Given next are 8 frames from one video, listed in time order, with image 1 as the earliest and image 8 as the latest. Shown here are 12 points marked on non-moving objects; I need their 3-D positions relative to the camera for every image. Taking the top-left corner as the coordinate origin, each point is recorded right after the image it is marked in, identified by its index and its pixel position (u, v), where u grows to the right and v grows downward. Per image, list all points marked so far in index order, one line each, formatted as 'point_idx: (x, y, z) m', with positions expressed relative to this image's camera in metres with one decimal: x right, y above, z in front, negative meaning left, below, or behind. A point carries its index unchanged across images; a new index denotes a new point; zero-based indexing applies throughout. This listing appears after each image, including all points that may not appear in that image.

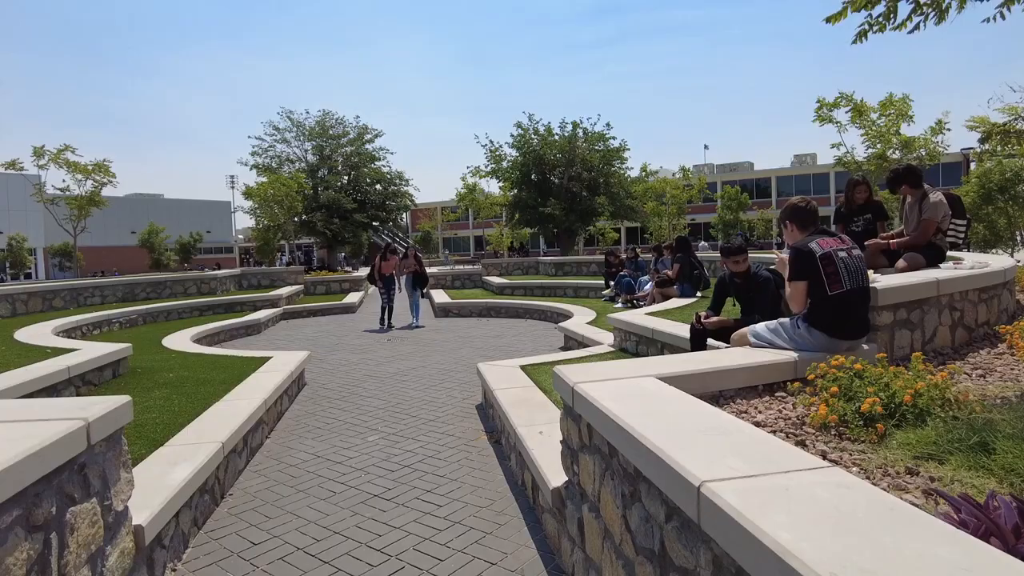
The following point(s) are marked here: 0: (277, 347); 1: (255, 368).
0: (-4.2, -1.1, +11.8) m
1: (-3.0, -1.0, +7.8) m
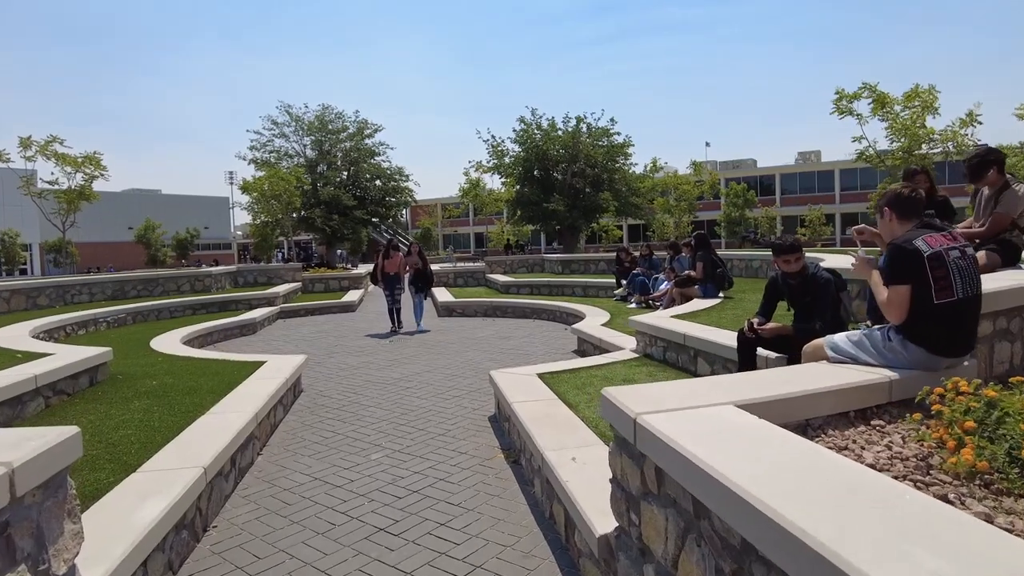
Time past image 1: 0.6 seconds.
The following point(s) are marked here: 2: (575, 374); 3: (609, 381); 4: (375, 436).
0: (-4.0, -1.1, +11.1) m
1: (-2.9, -0.9, +7.2) m
2: (+0.6, -0.9, +6.5) m
3: (+0.9, -0.9, +6.0) m
4: (-1.3, -1.4, +6.0) m
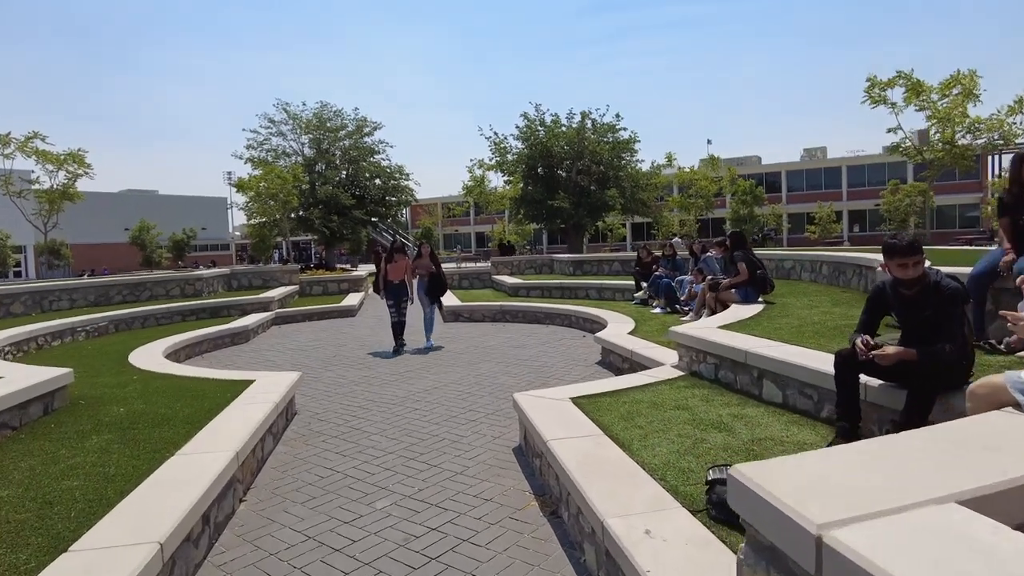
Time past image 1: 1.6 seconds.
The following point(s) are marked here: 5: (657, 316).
0: (-3.8, -1.2, +10.1) m
1: (-2.6, -1.0, +6.2) m
2: (+0.9, -0.9, +5.5) m
3: (+1.1, -0.9, +5.1) m
4: (-1.0, -1.4, +5.0) m
5: (+2.4, -0.5, +11.1) m
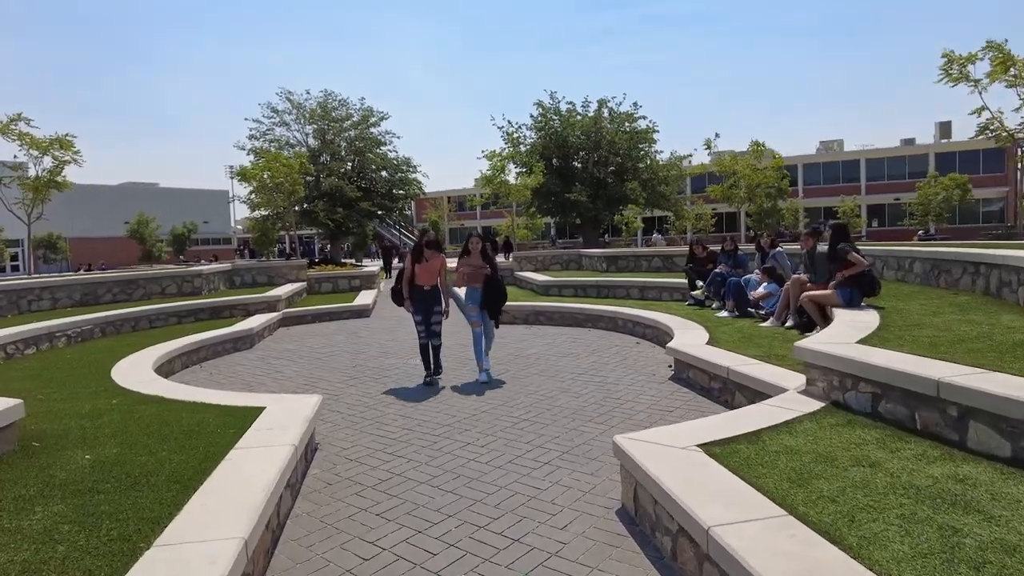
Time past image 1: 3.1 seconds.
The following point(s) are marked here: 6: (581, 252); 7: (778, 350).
0: (-3.1, -1.2, +8.7) m
1: (-2.0, -1.1, +4.8) m
2: (+1.5, -1.0, +4.0) m
3: (+1.8, -1.0, +3.6) m
4: (-0.4, -1.5, +3.6) m
5: (+3.1, -0.5, +9.6) m
6: (+2.0, +1.0, +18.2) m
7: (+3.0, -0.7, +7.4) m
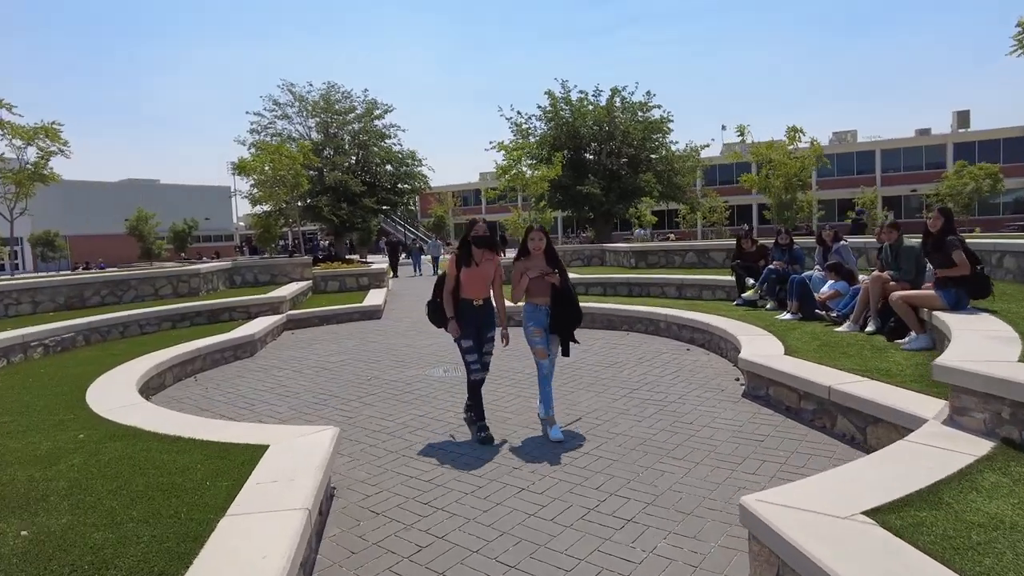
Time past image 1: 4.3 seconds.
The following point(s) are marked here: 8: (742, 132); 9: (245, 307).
0: (-2.7, -1.2, +7.6) m
1: (-1.5, -1.1, +3.7) m
2: (+2.0, -1.0, +2.9) m
3: (+2.2, -1.0, +2.5) m
4: (+0.1, -1.5, +2.4) m
5: (+3.6, -0.5, +8.5) m
6: (+2.4, +1.1, +17.1) m
7: (+3.5, -0.7, +6.2) m
8: (+6.1, +4.1, +17.2) m
9: (-4.9, -0.4, +11.9) m
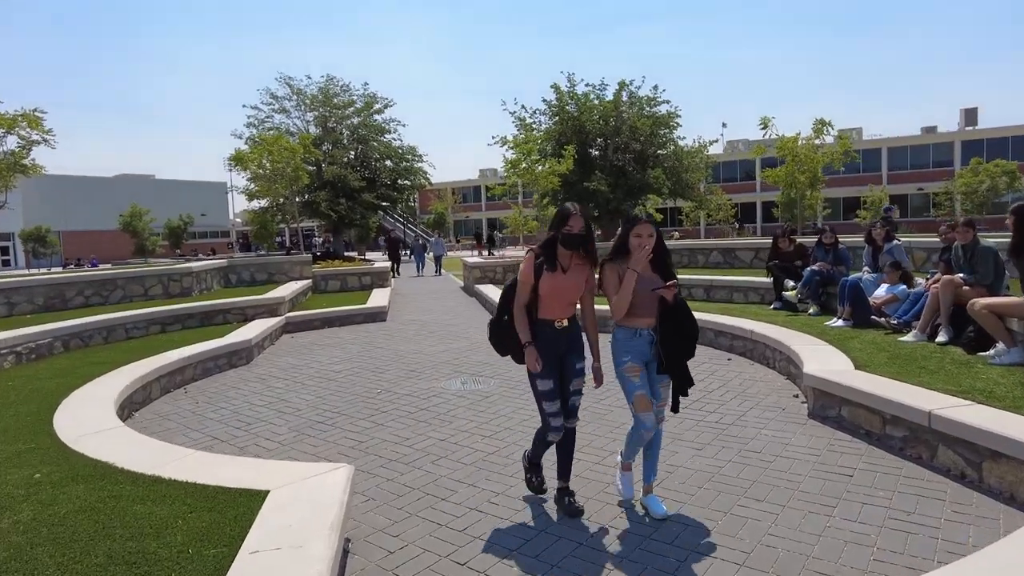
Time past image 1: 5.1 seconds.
0: (-2.4, -1.2, +6.7) m
1: (-1.2, -1.2, +2.8) m
2: (+2.3, -1.1, +2.1) m
3: (+2.5, -1.1, +1.7) m
4: (+0.4, -1.6, +1.6) m
5: (+3.9, -0.5, +7.7) m
6: (+2.7, +1.1, +16.3) m
7: (+3.8, -0.8, +5.4) m
8: (+6.3, +4.0, +16.4) m
9: (-4.6, -0.4, +11.1) m
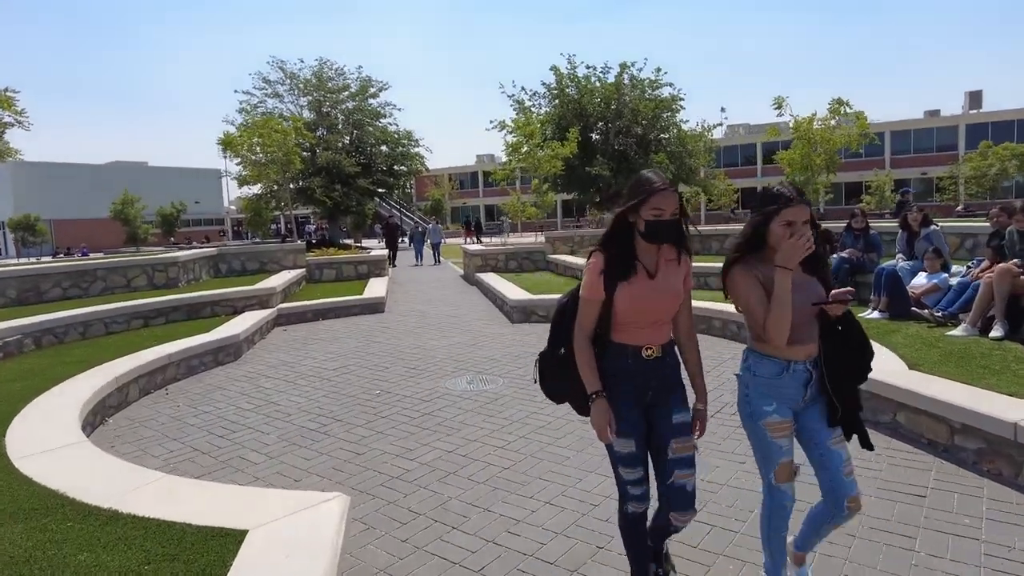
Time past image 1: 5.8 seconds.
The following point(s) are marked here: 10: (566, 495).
0: (-2.3, -1.2, +6.1) m
1: (-1.1, -1.2, +2.2) m
2: (+2.4, -1.1, +1.5) m
3: (+2.7, -1.1, +1.1) m
4: (+0.5, -1.6, +1.0) m
5: (+4.0, -0.4, +7.1) m
6: (+2.7, +1.4, +15.6) m
7: (+3.9, -0.7, +4.8) m
8: (+6.4, +4.3, +15.7) m
9: (-4.5, -0.2, +10.4) m
10: (+0.3, -1.3, +4.1) m
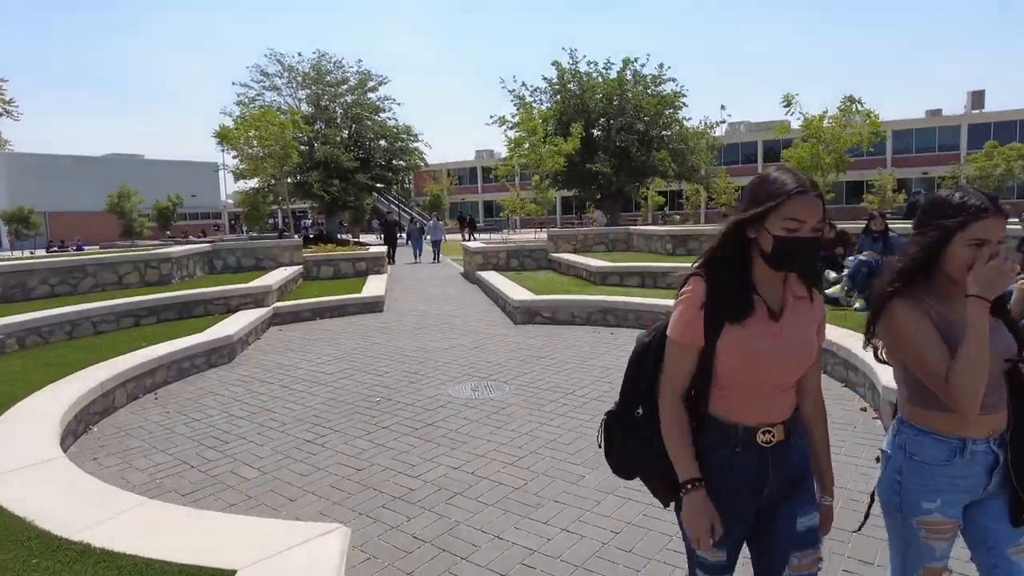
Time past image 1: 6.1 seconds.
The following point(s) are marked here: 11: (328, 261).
0: (-2.2, -1.2, +5.8) m
1: (-1.0, -1.2, +1.9) m
2: (+2.5, -1.2, +1.2) m
3: (+2.8, -1.2, +0.7) m
4: (+0.6, -1.7, +0.7) m
5: (+4.0, -0.5, +6.8) m
6: (+2.8, +1.4, +15.3) m
7: (+4.0, -0.8, +4.5) m
8: (+6.4, +4.3, +15.4) m
9: (-4.5, -0.2, +10.1) m
10: (+0.4, -1.3, +3.7) m
11: (-4.1, +0.6, +14.7) m
